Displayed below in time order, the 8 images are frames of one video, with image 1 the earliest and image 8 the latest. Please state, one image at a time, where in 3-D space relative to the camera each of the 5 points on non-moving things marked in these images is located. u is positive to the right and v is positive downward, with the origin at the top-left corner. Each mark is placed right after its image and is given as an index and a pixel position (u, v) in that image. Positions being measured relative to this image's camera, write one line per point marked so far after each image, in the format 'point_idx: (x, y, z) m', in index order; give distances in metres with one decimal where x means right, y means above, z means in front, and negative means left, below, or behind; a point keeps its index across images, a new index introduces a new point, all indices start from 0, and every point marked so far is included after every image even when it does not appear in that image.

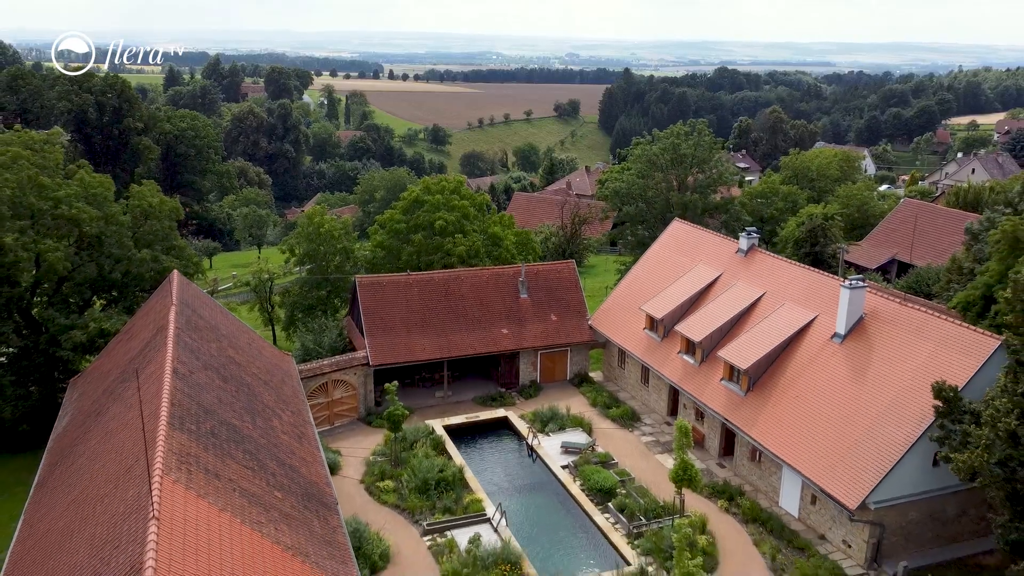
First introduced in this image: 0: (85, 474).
0: (-9.3, -4.0, +15.9) m
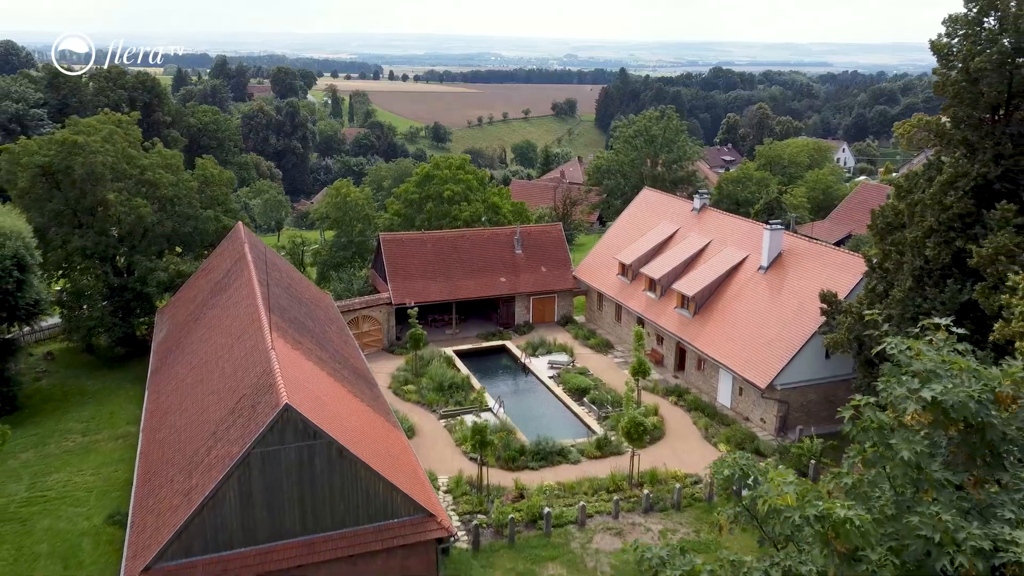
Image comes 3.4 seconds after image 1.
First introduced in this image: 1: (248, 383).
0: (-9.5, -1.9, +22.0) m
1: (-6.3, -2.3, +17.4) m
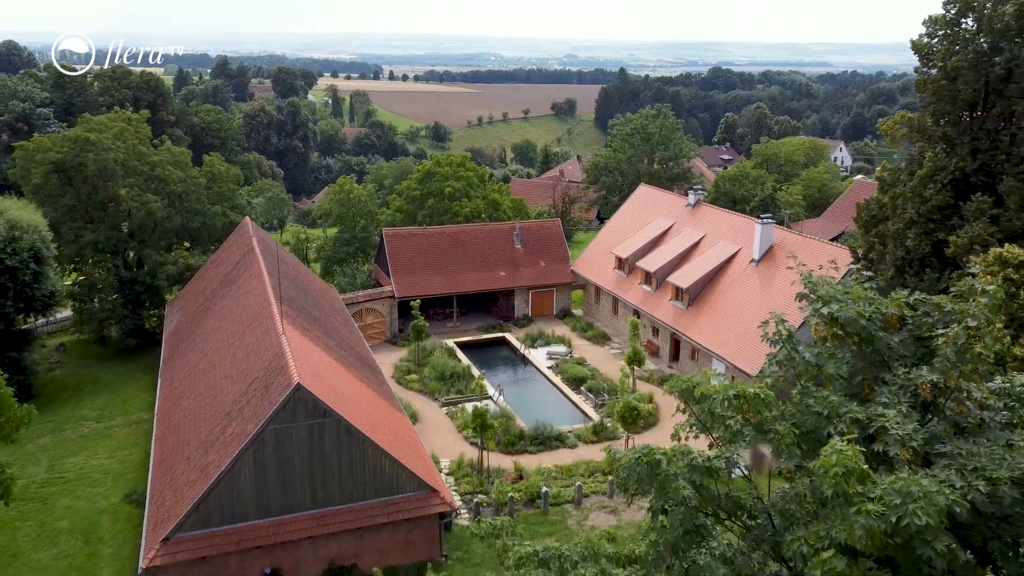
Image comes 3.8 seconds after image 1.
0: (-9.5, -1.6, +22.9) m
1: (-6.3, -2.0, +18.3) m
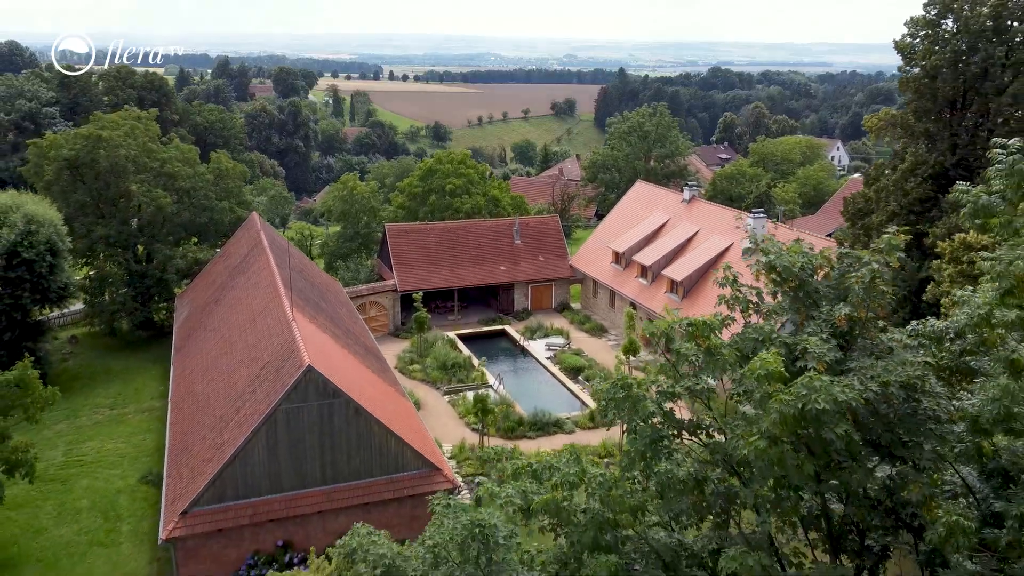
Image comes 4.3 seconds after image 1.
0: (-9.5, -1.3, +23.8) m
1: (-6.3, -1.7, +19.2) m
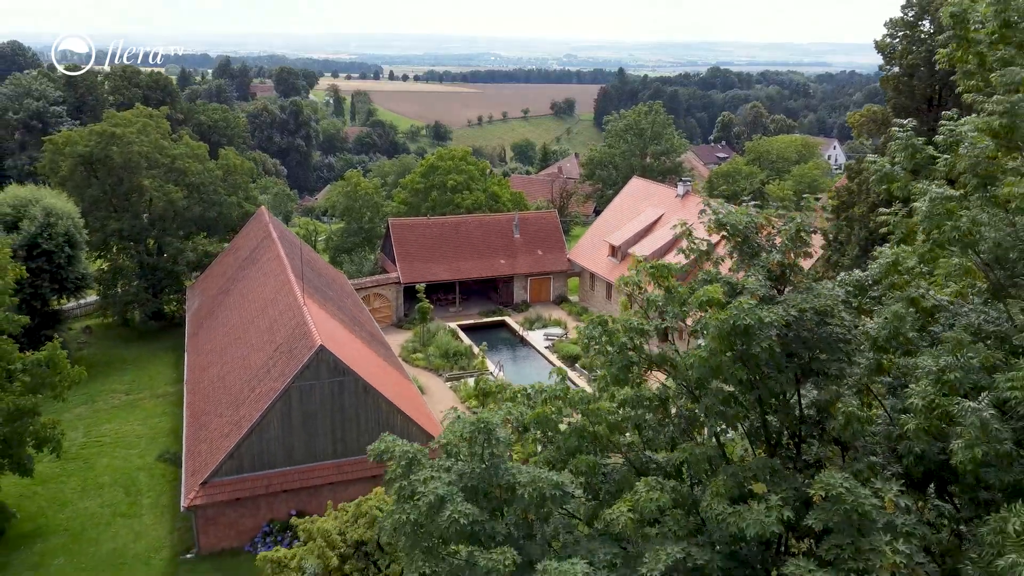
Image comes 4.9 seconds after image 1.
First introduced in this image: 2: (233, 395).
0: (-9.5, -1.0, +24.9) m
1: (-6.3, -1.3, +20.3) m
2: (-7.6, -2.9, +19.9) m
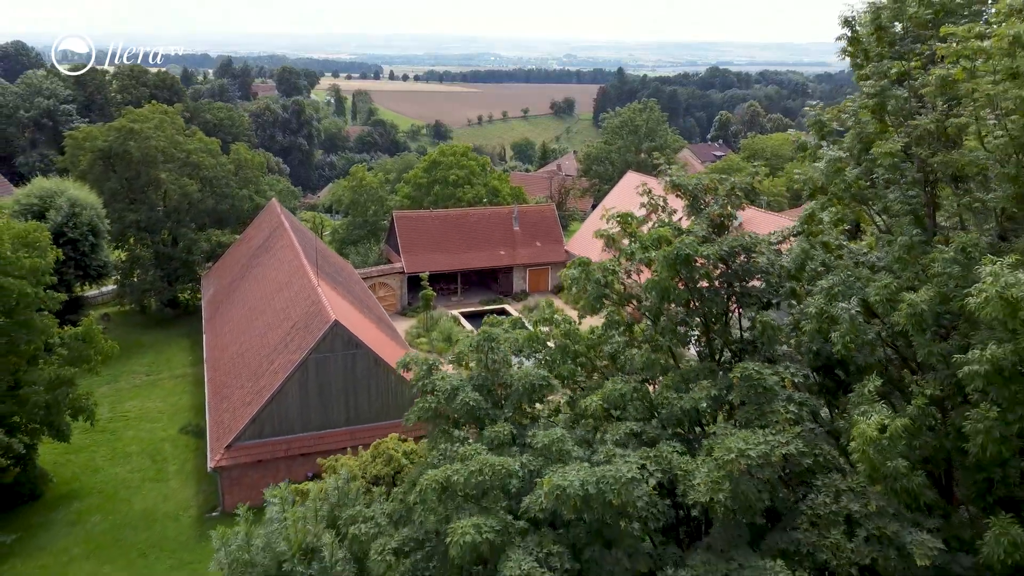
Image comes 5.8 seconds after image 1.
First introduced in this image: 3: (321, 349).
0: (-9.5, -0.4, +26.5) m
1: (-6.3, -0.8, +21.9) m
2: (-7.6, -2.4, +21.4) m
3: (-5.1, -1.6, +19.6) m
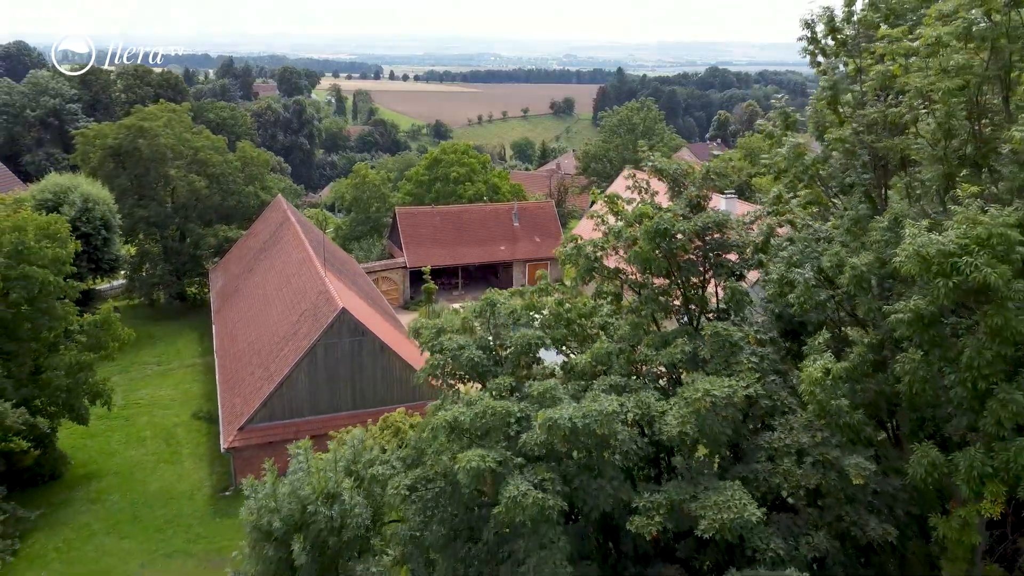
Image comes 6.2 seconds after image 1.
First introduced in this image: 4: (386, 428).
0: (-9.5, -0.1, +27.4) m
1: (-6.4, -0.5, +22.8) m
2: (-7.6, -2.1, +22.3) m
3: (-5.1, -1.3, +20.5) m
4: (-2.5, -2.8, +14.5) m
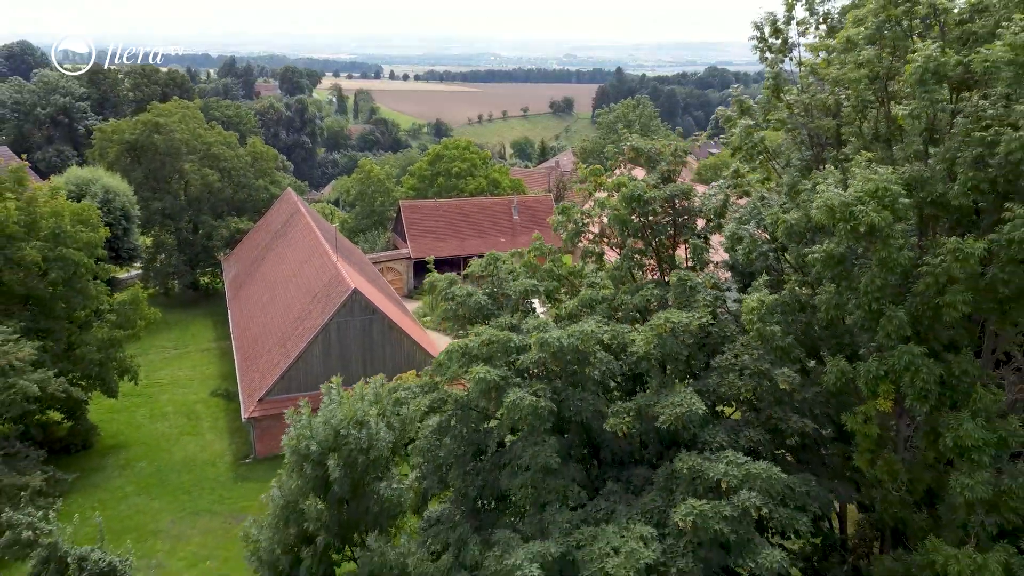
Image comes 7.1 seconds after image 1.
0: (-9.5, +0.4, +28.9) m
1: (-6.4, +0.1, +24.4) m
2: (-7.6, -1.5, +23.9) m
3: (-5.1, -0.8, +22.1) m
4: (-2.5, -2.3, +16.0) m
